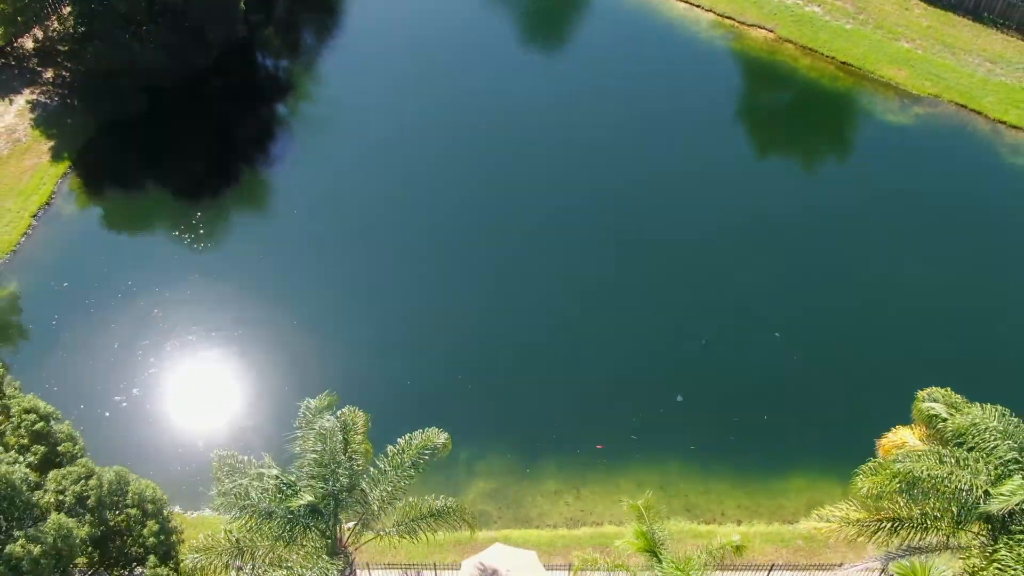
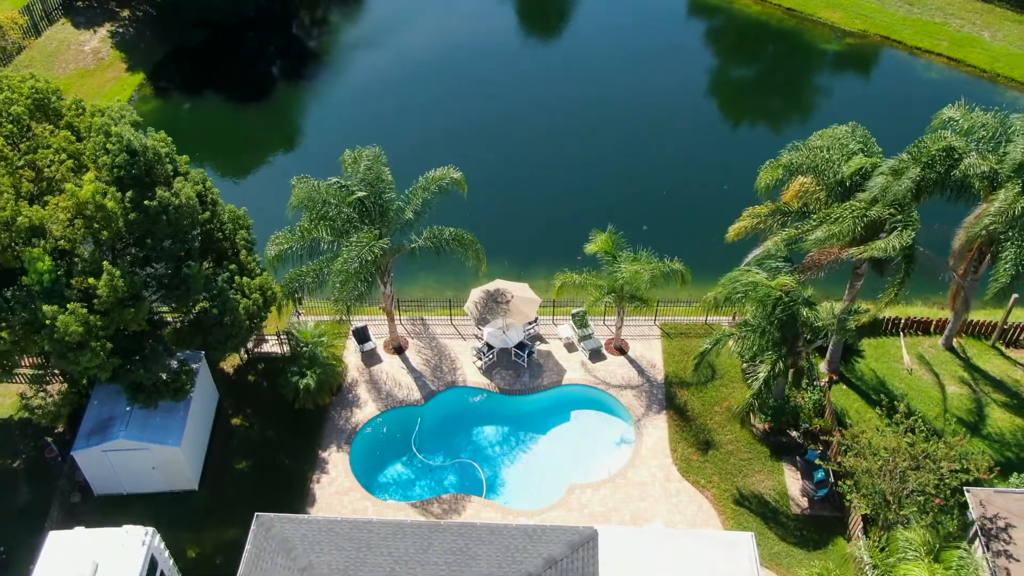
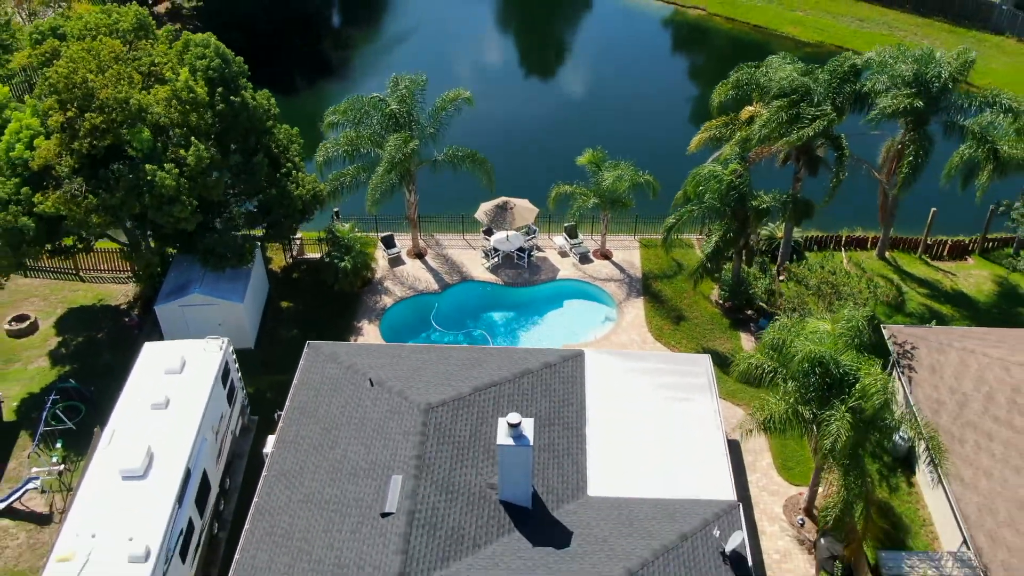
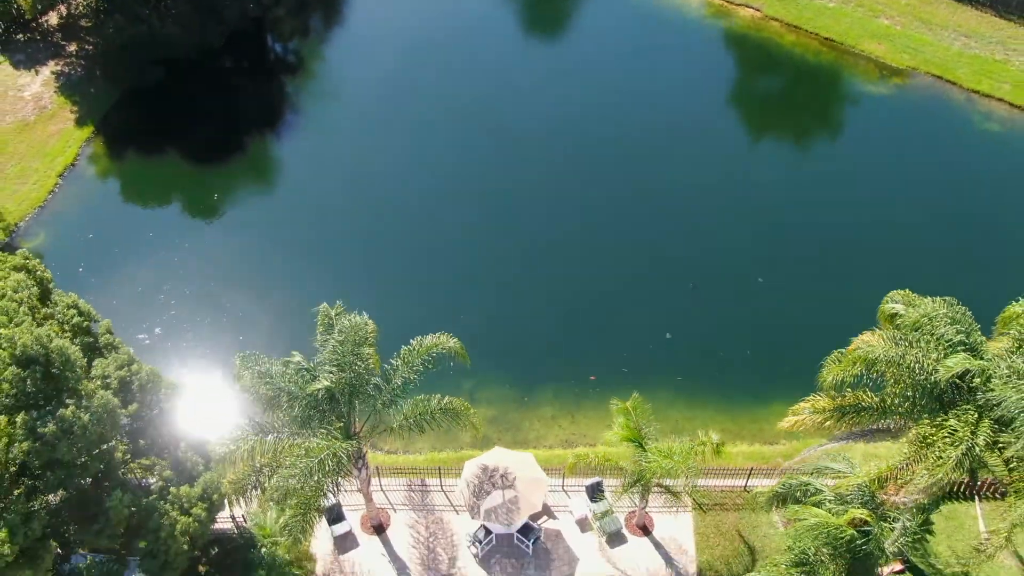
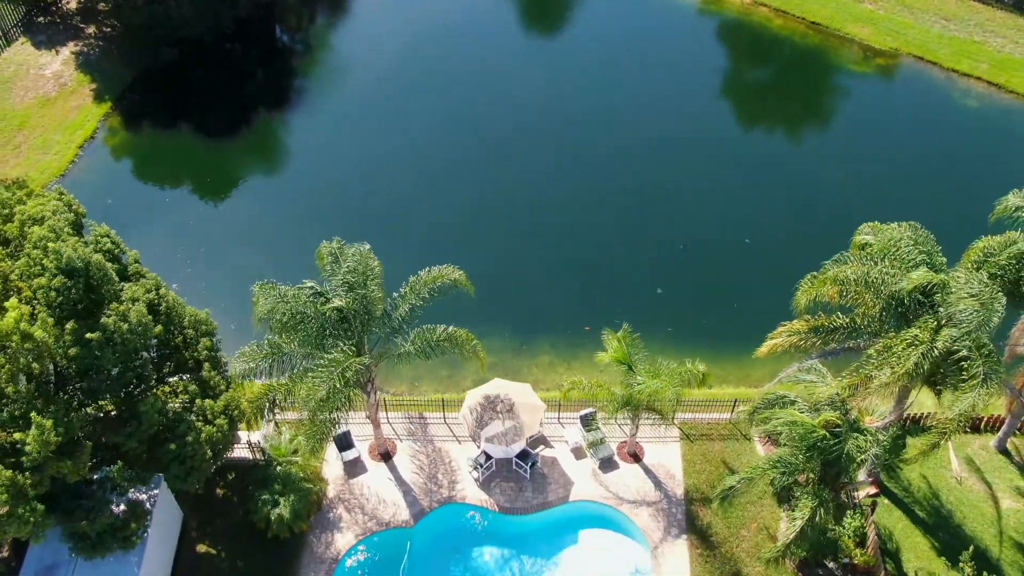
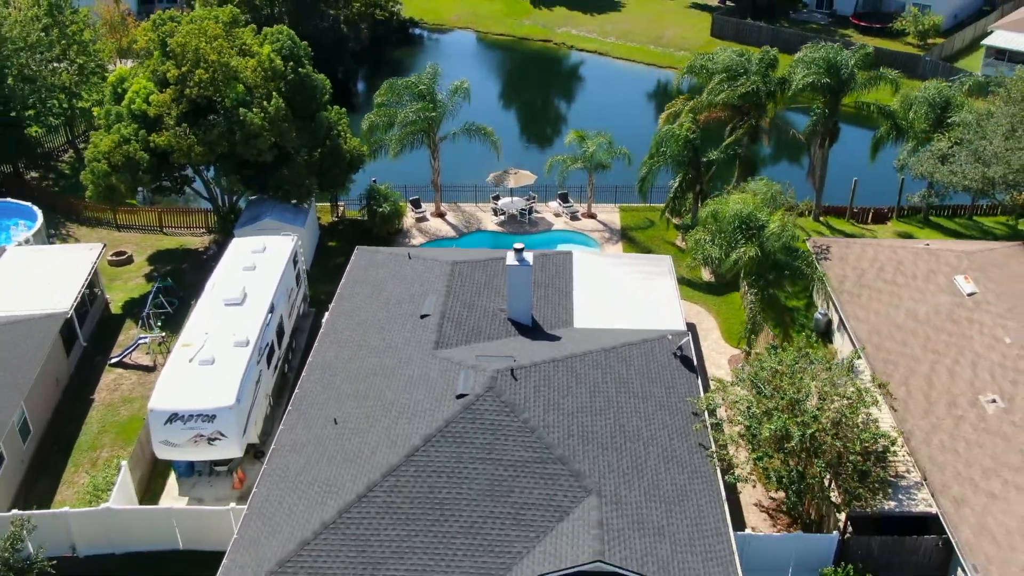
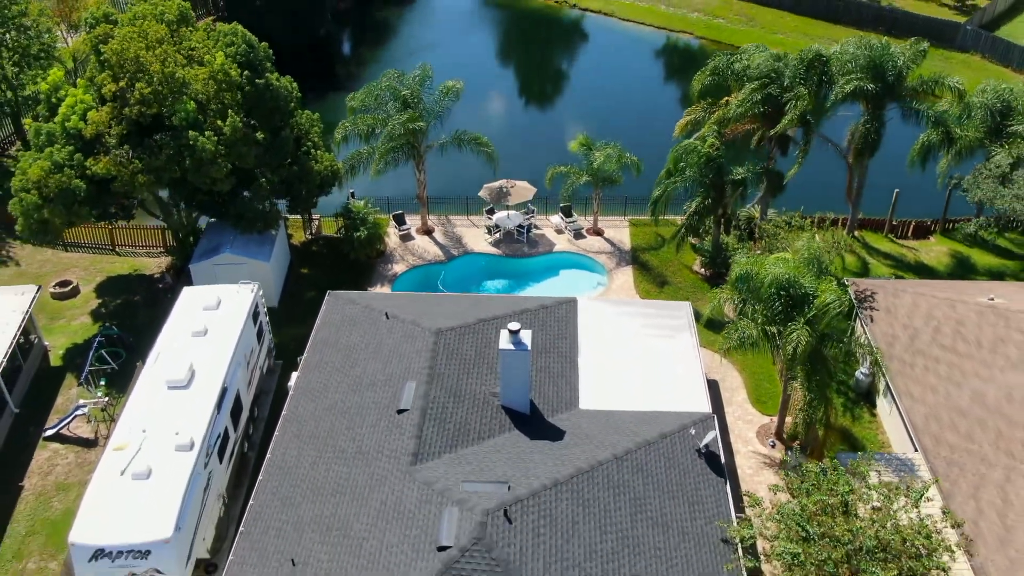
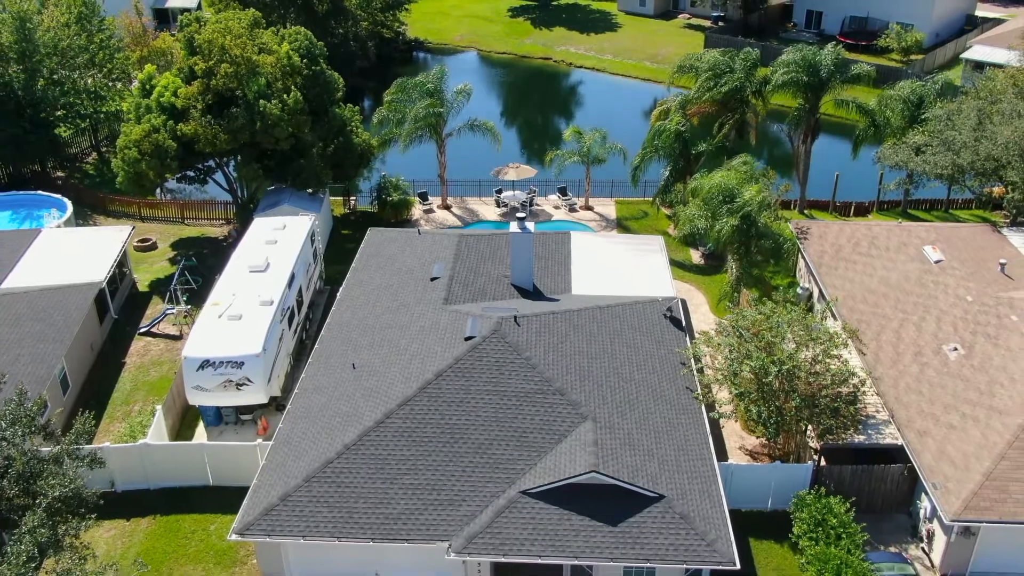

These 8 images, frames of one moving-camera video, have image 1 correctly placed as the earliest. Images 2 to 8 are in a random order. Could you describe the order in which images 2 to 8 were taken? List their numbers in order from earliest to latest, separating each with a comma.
4, 5, 2, 3, 7, 6, 8
